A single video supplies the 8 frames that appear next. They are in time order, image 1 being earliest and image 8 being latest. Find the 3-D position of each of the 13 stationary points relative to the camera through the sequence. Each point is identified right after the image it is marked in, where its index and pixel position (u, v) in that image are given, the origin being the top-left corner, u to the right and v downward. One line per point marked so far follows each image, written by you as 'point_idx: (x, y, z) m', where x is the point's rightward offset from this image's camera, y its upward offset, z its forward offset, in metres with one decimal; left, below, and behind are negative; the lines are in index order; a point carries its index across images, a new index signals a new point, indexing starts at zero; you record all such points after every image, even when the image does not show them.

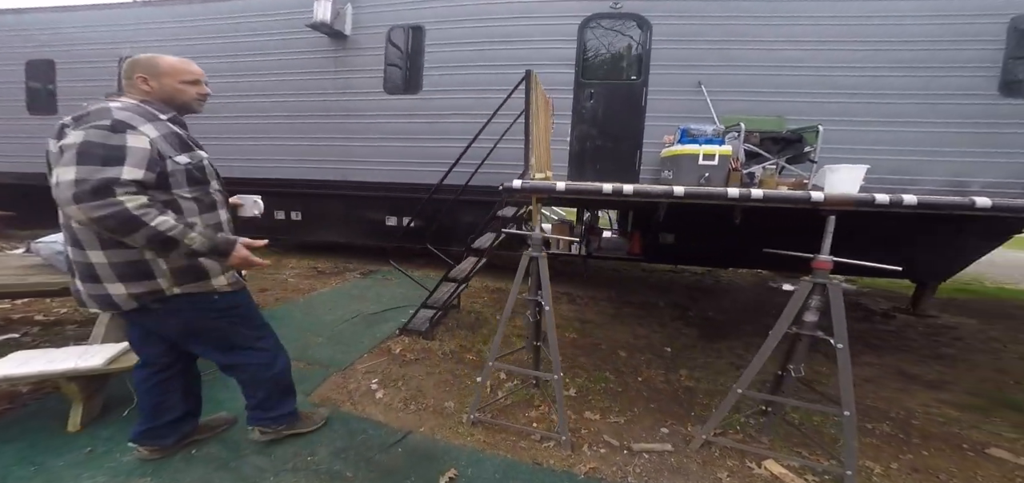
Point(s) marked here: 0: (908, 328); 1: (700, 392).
0: (+3.8, -0.7, +3.7) m
1: (+1.3, -1.0, +2.6) m
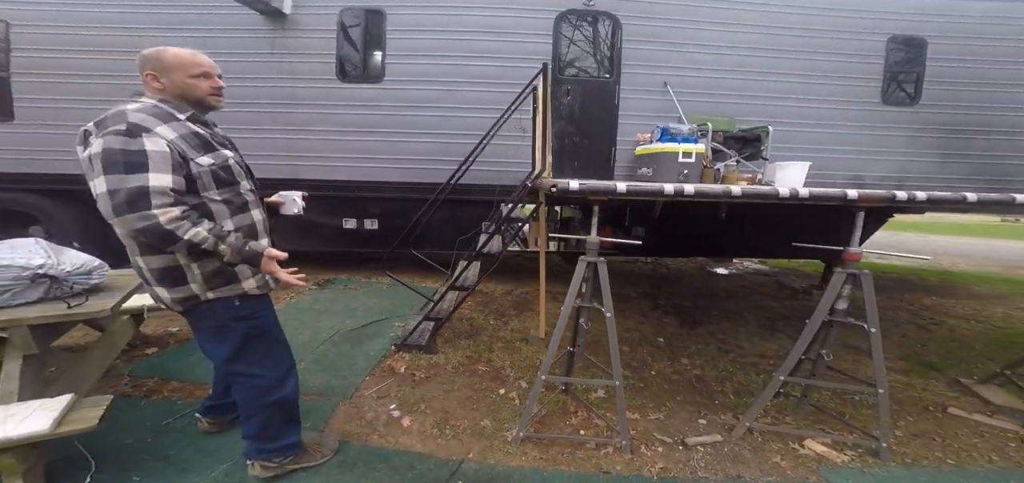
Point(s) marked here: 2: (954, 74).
0: (+3.6, -0.6, +4.5) m
1: (+1.4, -1.0, +2.8) m
2: (+4.7, +1.8, +4.3) m
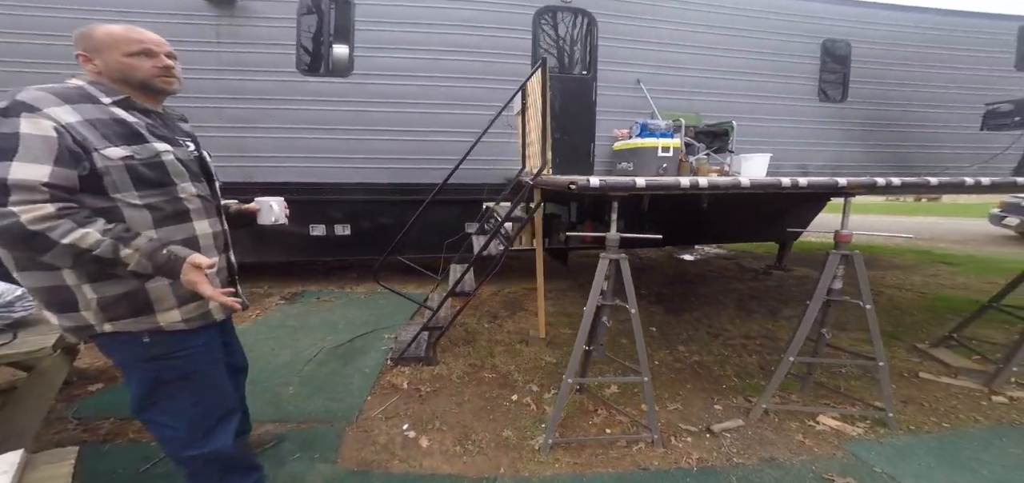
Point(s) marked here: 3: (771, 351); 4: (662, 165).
0: (+3.3, -0.4, +4.9) m
1: (+1.5, -0.9, +2.9) m
2: (+4.4, +2.0, +4.8) m
3: (+2.1, -0.8, +3.1) m
4: (+1.3, +0.7, +3.5) m
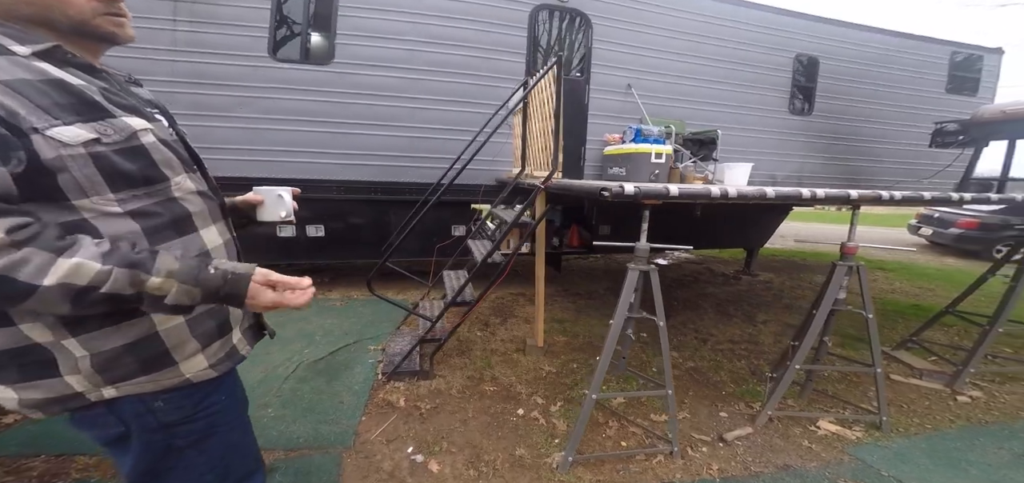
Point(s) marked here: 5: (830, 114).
0: (+3.1, -0.5, +5.1) m
1: (+1.5, -1.0, +2.9) m
2: (+4.2, +1.9, +5.2) m
3: (+2.0, -0.9, +3.3) m
4: (+1.3, +0.6, +3.6) m
5: (+4.1, +1.6, +5.2) m
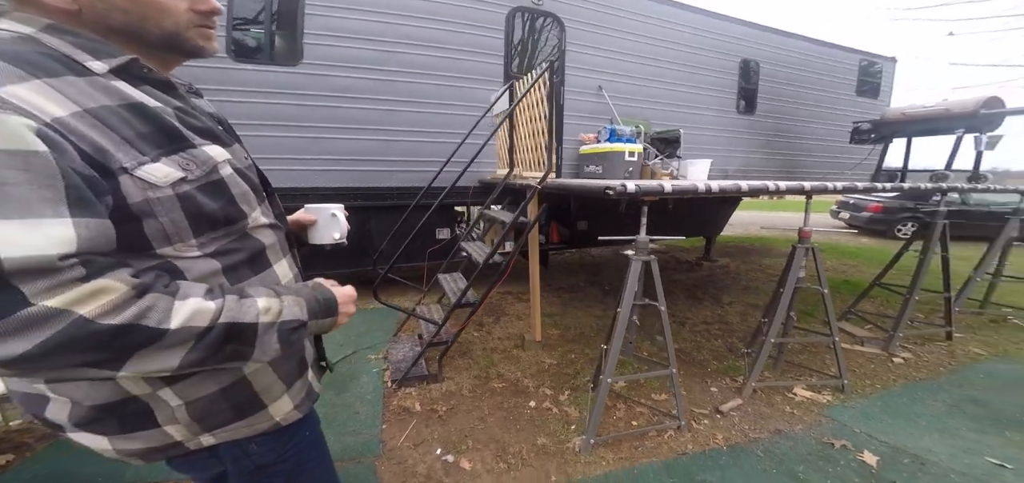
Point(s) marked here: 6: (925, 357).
0: (+2.8, -0.4, +5.6) m
1: (+1.5, -0.9, +3.2) m
2: (+3.8, +2.1, +5.7) m
3: (+2.0, -0.8, +3.6) m
4: (+1.1, +0.7, +3.8) m
5: (+3.6, +1.8, +5.7) m
6: (+3.6, -1.0, +3.5) m
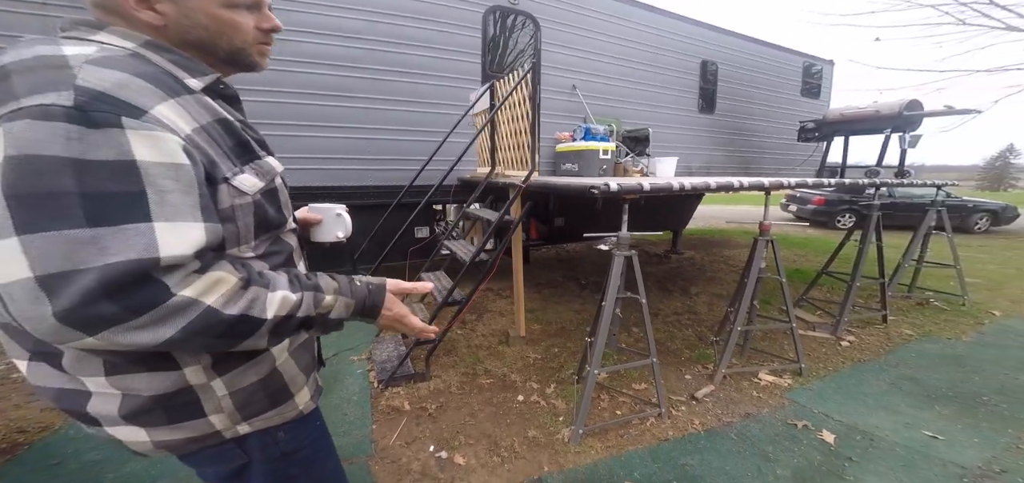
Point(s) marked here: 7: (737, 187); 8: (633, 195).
0: (+2.5, -0.3, +5.8) m
1: (+1.3, -0.8, +3.4) m
2: (+3.4, +2.2, +6.0) m
3: (+1.8, -0.8, +3.8) m
4: (+0.9, +0.7, +3.9) m
5: (+3.3, +1.9, +6.0) m
6: (+3.4, -0.9, +3.9) m
7: (+1.8, +0.4, +3.1) m
8: (+0.8, +0.3, +2.5) m
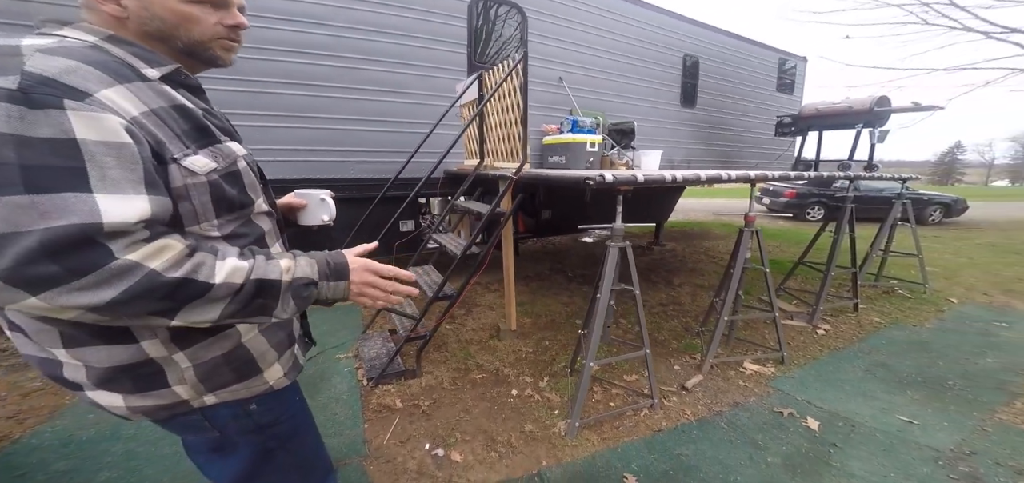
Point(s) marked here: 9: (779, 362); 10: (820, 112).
0: (+2.2, -0.1, +5.9) m
1: (+1.2, -0.8, +3.4) m
2: (+3.1, +2.4, +6.1) m
3: (+1.7, -0.7, +3.9) m
4: (+0.8, +0.8, +3.9) m
5: (+3.0, +2.1, +6.1) m
6: (+3.3, -0.9, +4.1) m
7: (+1.7, +0.5, +3.2) m
8: (+0.7, +0.3, +2.5) m
9: (+2.0, -0.9, +3.1) m
10: (+4.4, +1.9, +5.8) m
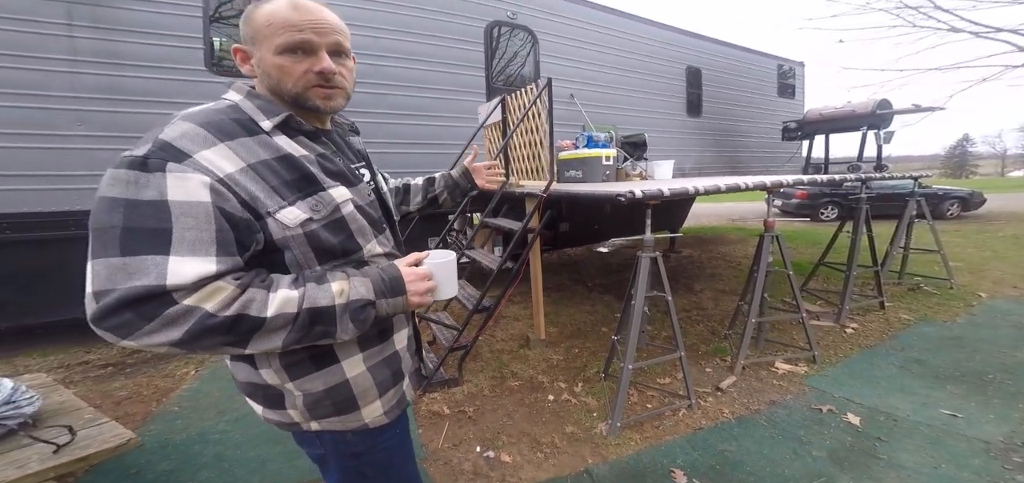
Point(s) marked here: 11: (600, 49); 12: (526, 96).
0: (+2.5, -0.2, +6.0) m
1: (+1.5, -0.8, +3.5) m
2: (+3.3, +2.3, +6.3) m
3: (+1.9, -0.7, +3.9) m
4: (+1.0, +0.7, +4.0) m
5: (+3.2, +2.0, +6.2) m
6: (+3.6, -0.8, +4.1) m
7: (+1.9, +0.5, +3.3) m
8: (+0.9, +0.3, +2.7) m
9: (+2.3, -0.9, +3.1) m
10: (+4.6, +1.9, +5.9) m
11: (+1.1, +2.4, +5.0) m
12: (0.0, +1.2, +3.4) m
